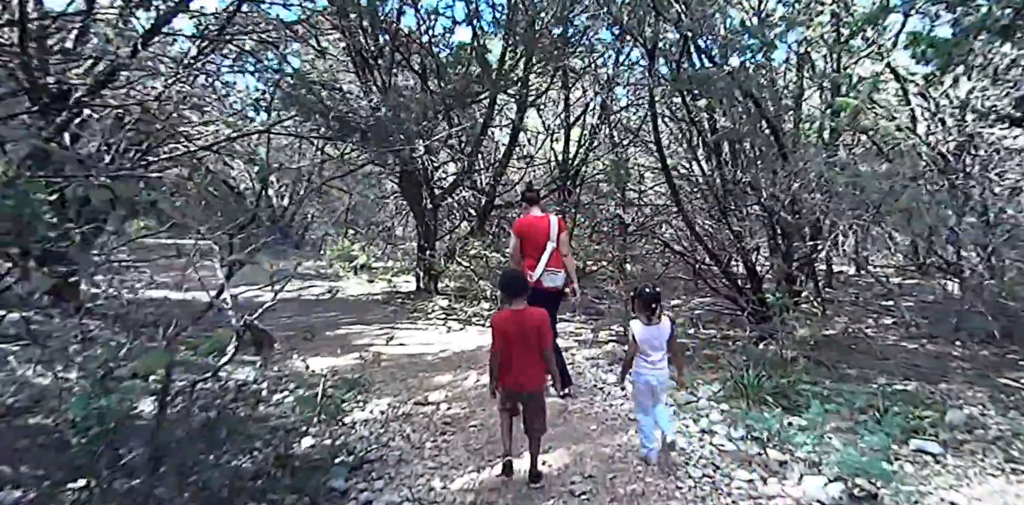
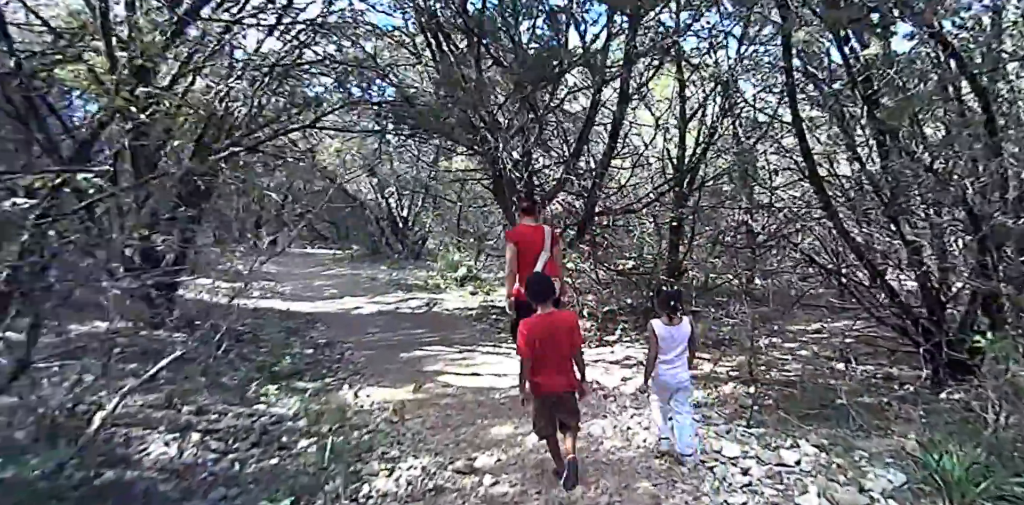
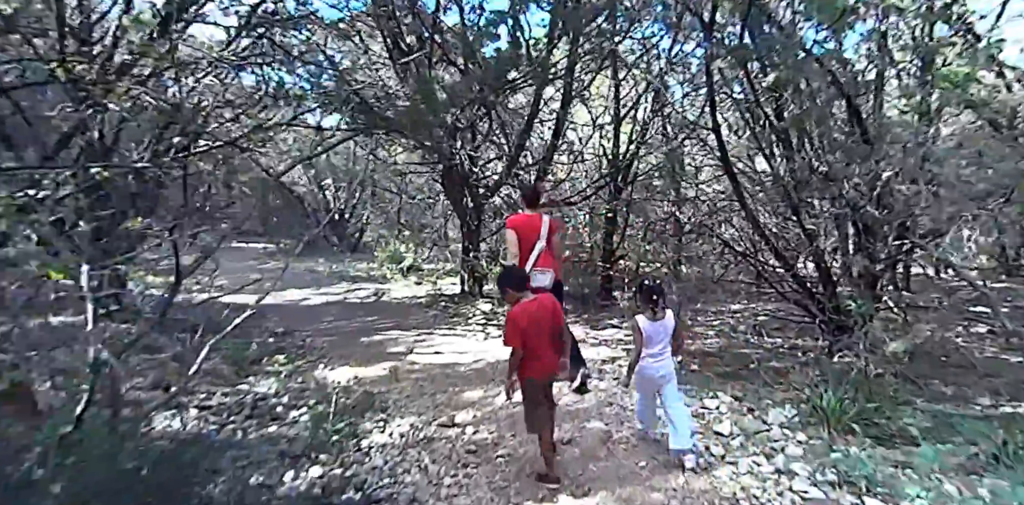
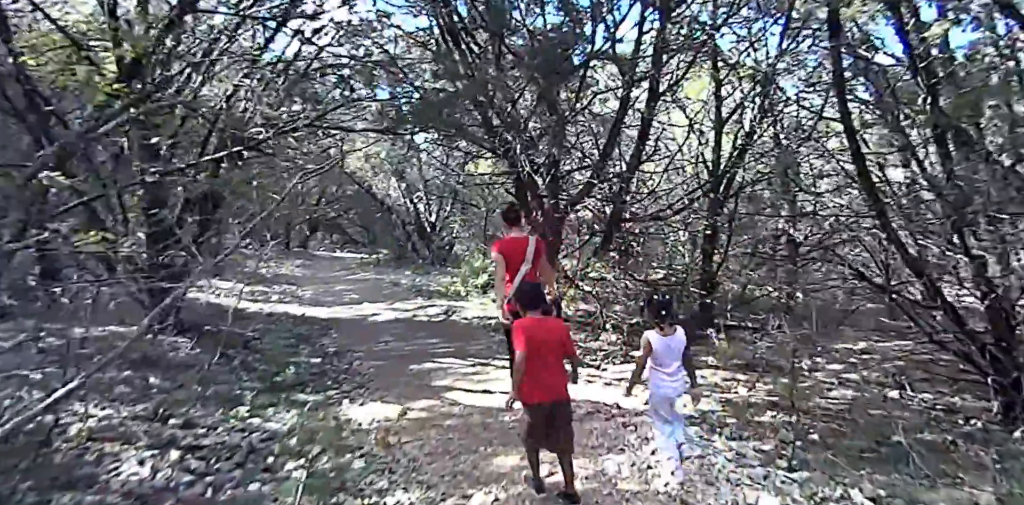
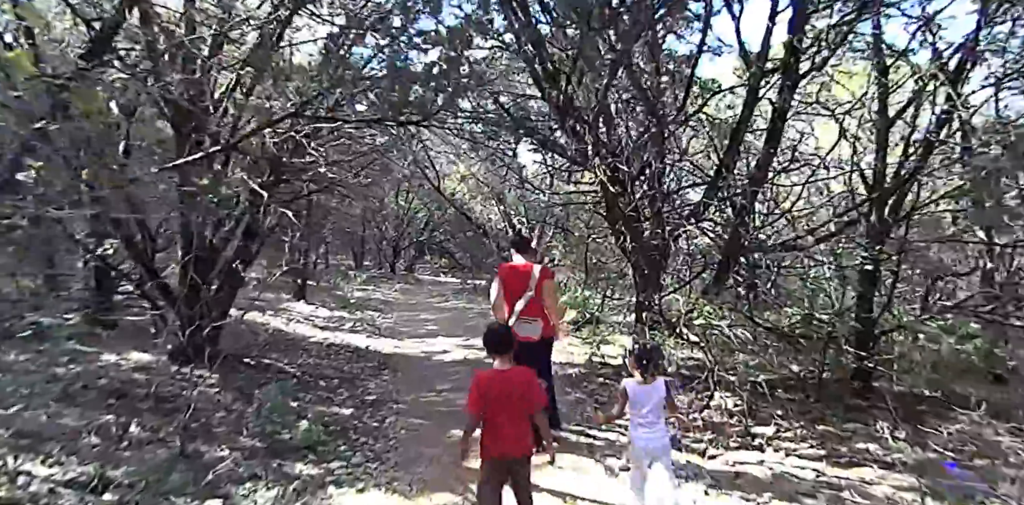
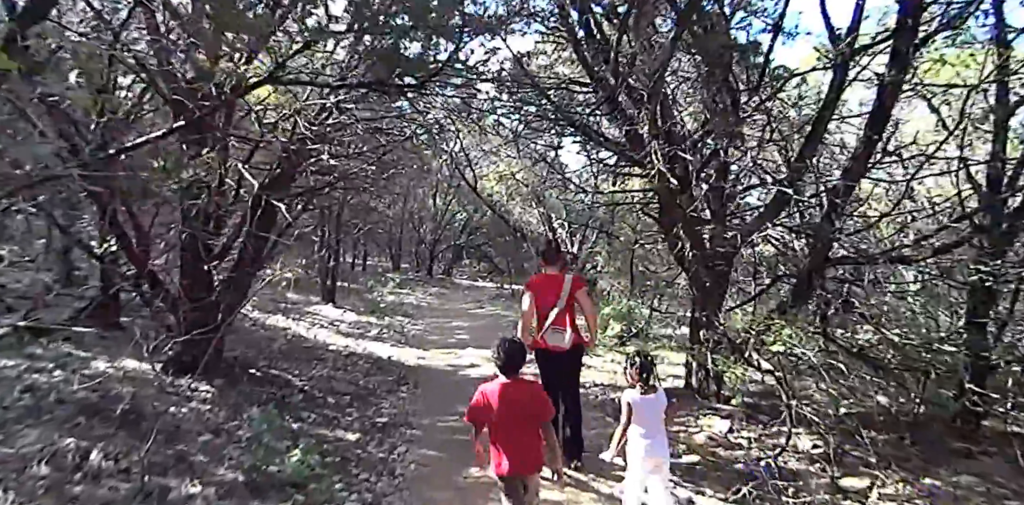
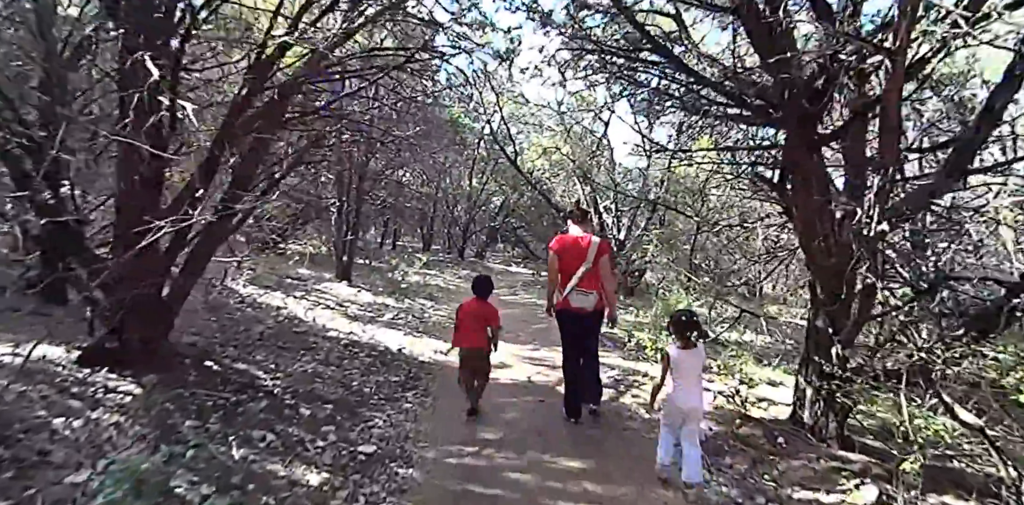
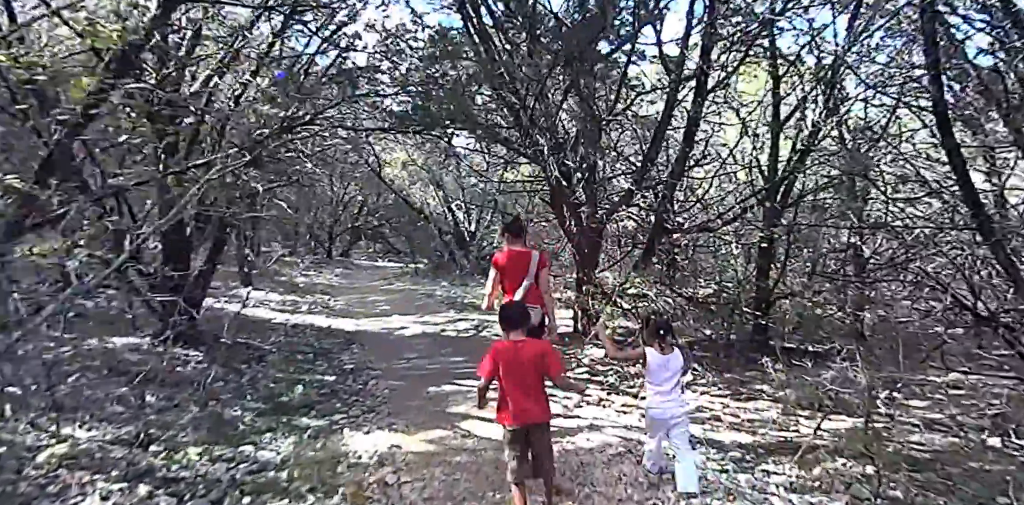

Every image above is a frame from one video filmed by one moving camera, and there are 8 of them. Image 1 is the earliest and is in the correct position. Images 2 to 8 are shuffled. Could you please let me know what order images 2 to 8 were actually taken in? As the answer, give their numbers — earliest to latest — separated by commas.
3, 2, 4, 8, 5, 6, 7
